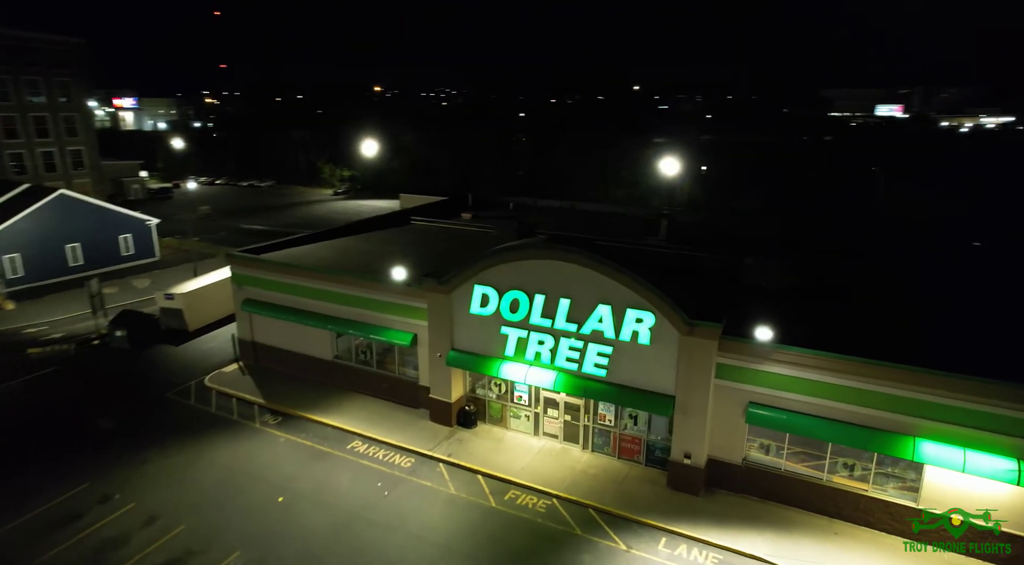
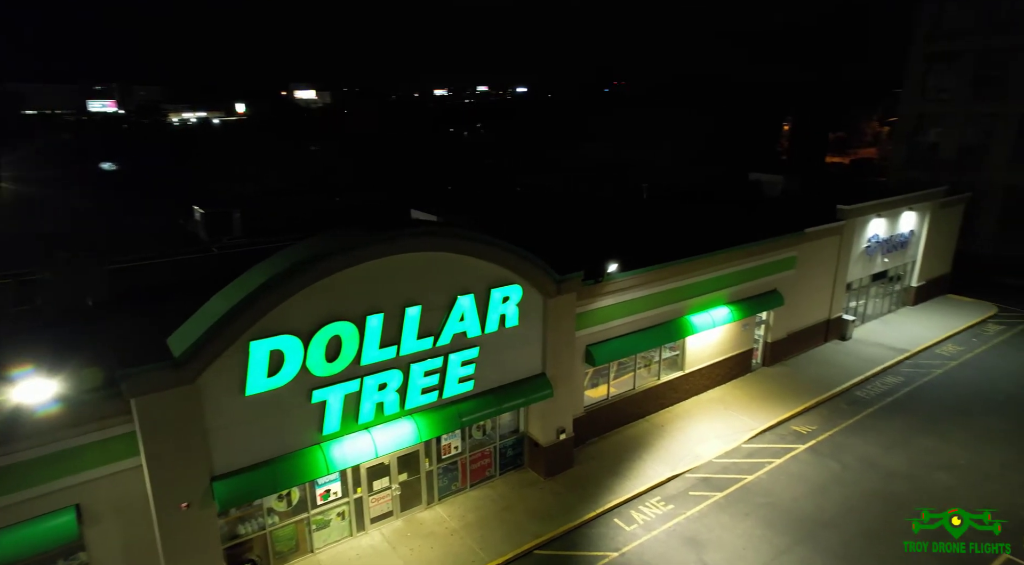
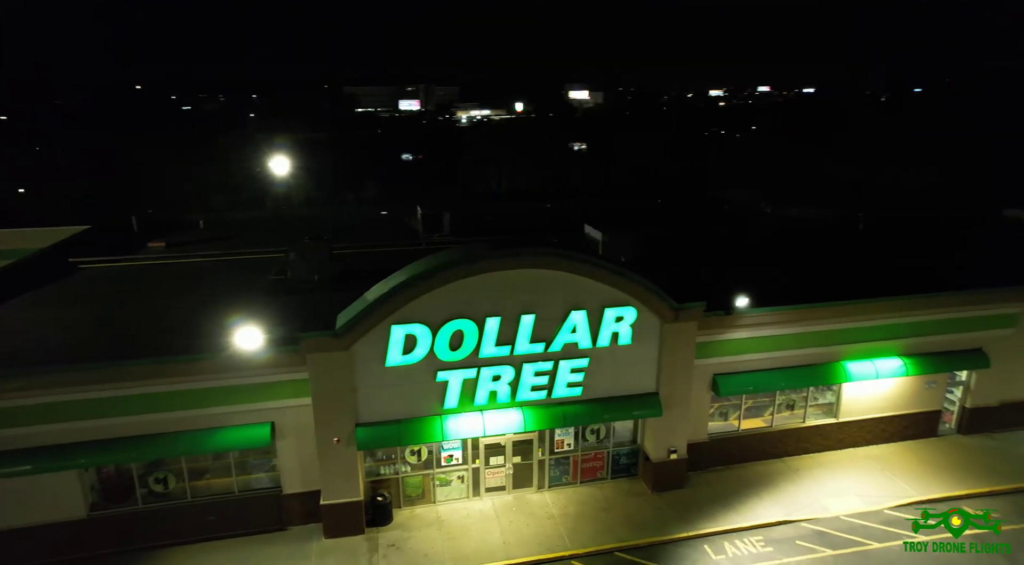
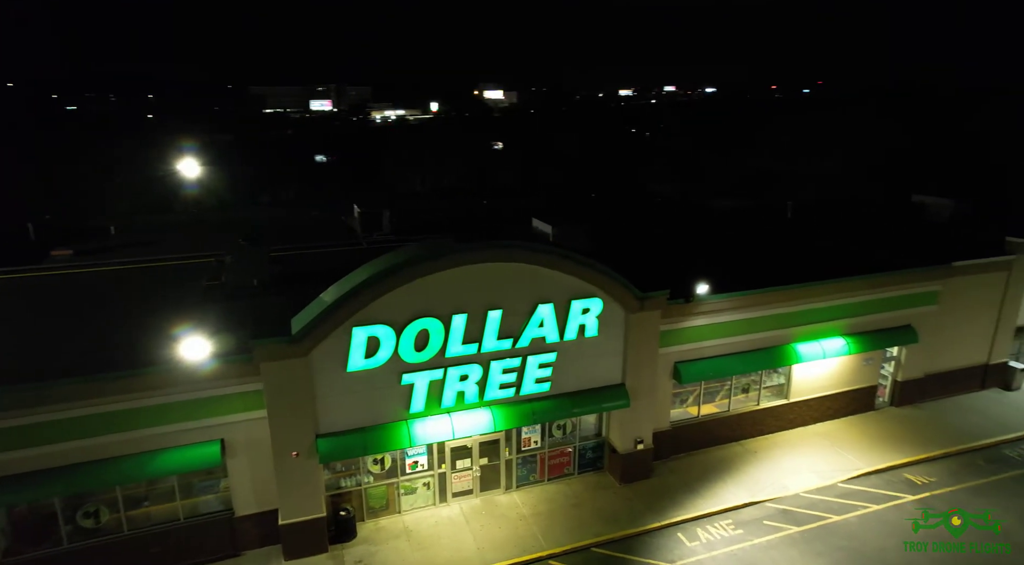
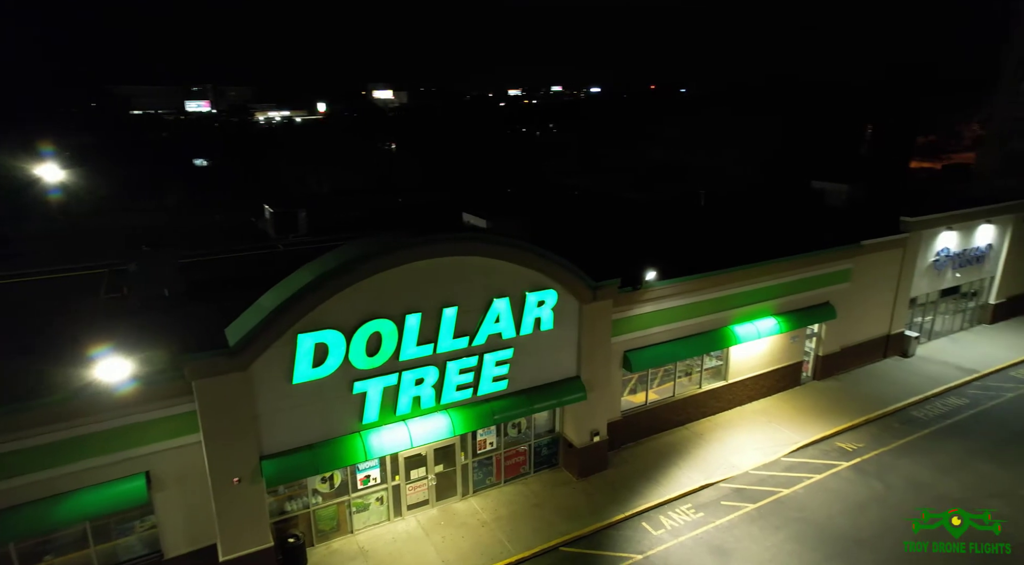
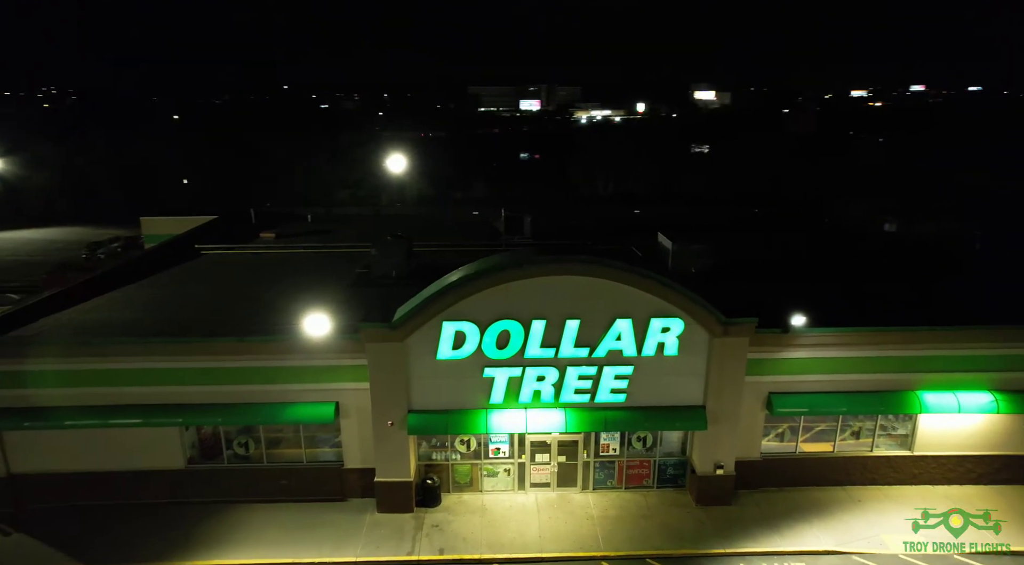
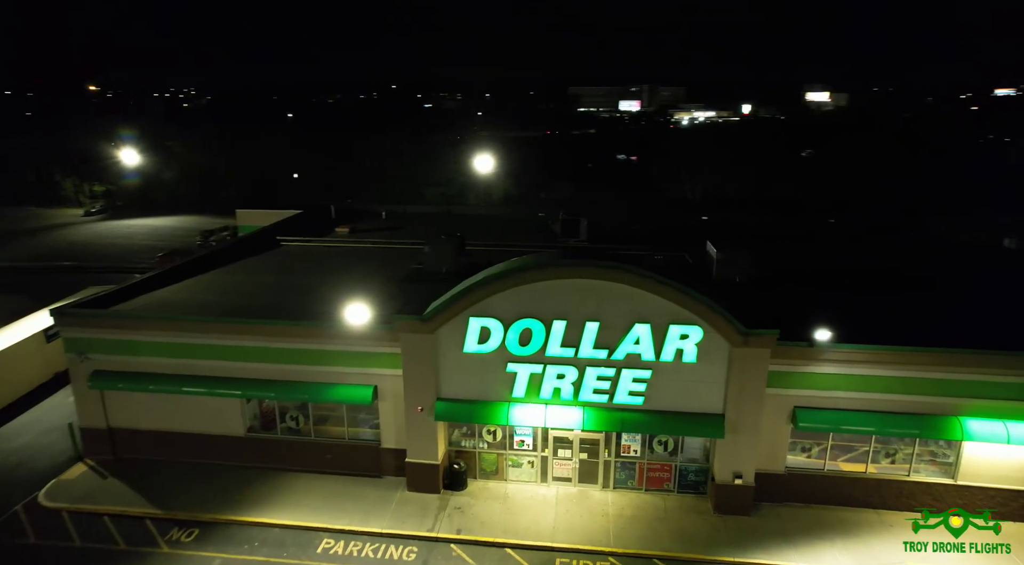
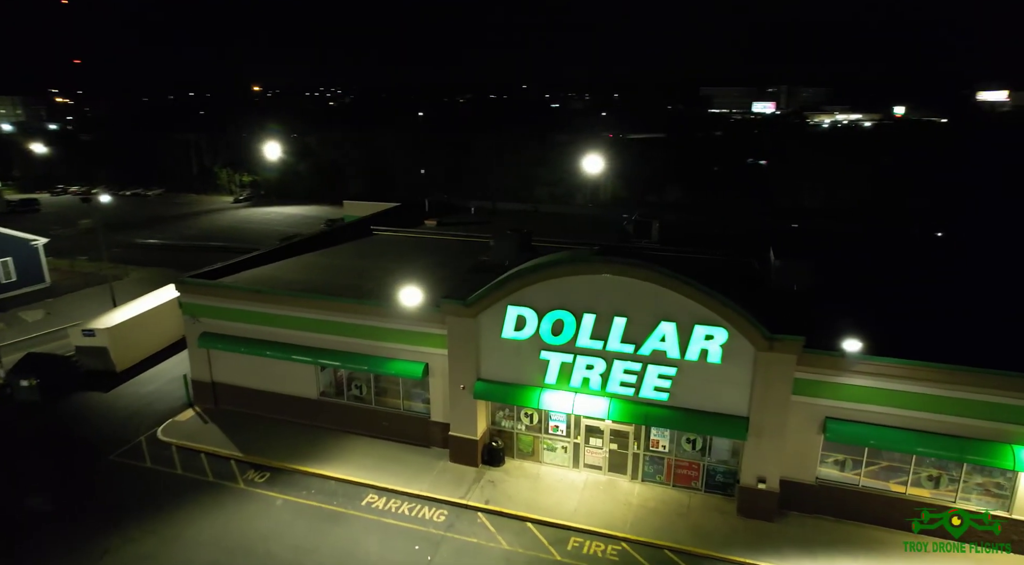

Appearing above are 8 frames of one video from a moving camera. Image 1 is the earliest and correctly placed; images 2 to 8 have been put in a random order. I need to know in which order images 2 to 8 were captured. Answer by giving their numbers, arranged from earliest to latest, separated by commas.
8, 7, 6, 3, 4, 5, 2
